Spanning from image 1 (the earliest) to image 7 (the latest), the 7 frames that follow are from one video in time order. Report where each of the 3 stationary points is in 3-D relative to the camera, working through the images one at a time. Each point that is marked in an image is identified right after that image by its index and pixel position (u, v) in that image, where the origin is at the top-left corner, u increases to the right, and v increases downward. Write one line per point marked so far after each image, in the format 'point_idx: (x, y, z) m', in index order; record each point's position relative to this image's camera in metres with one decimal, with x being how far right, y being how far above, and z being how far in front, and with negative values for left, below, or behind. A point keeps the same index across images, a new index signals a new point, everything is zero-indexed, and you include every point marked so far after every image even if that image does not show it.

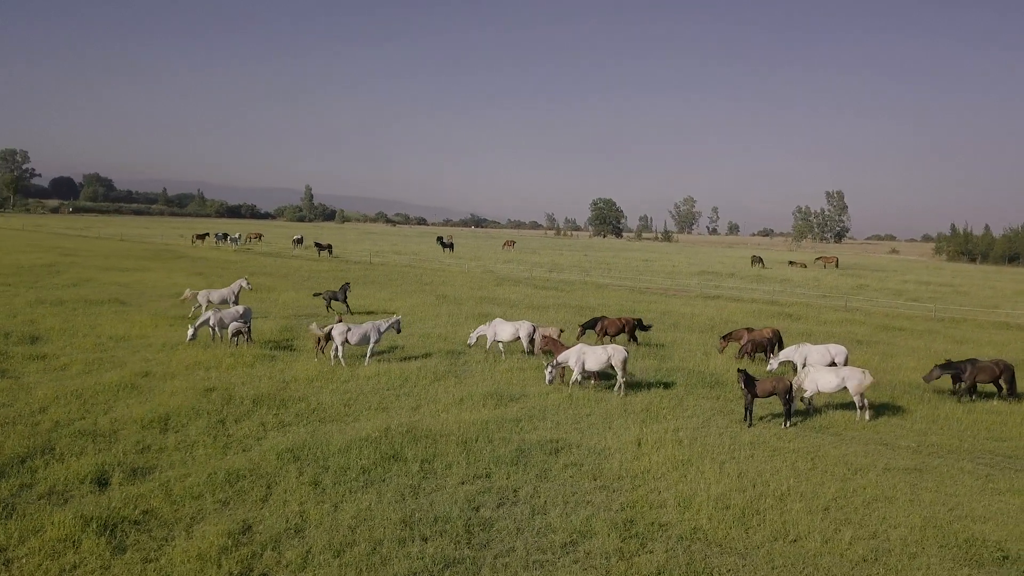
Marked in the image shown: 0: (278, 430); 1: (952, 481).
0: (-2.7, -1.6, +9.4) m
1: (+4.6, -2.0, +8.6) m
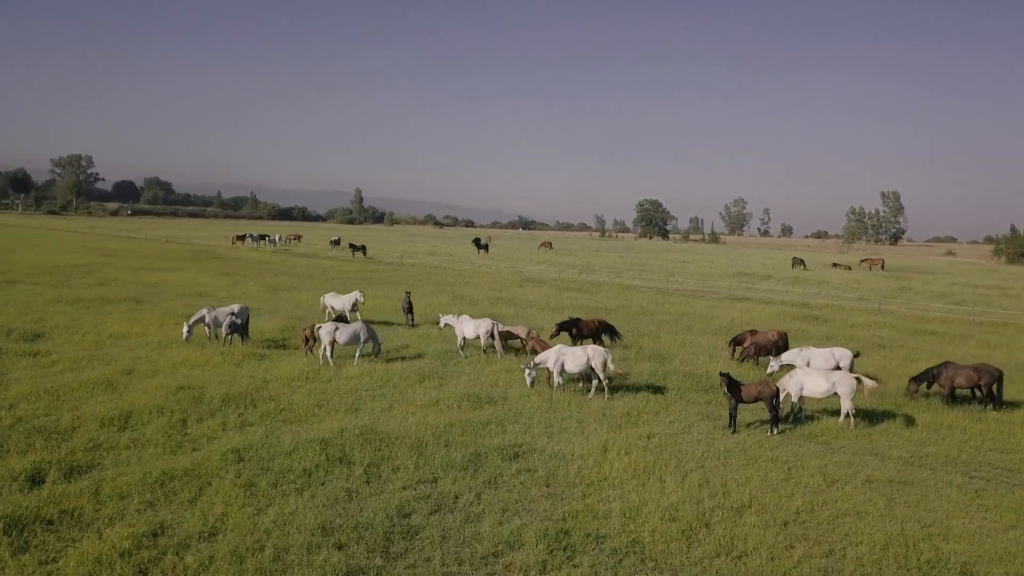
0: (-3.1, -1.6, +9.2) m
1: (+4.1, -2.0, +8.0) m
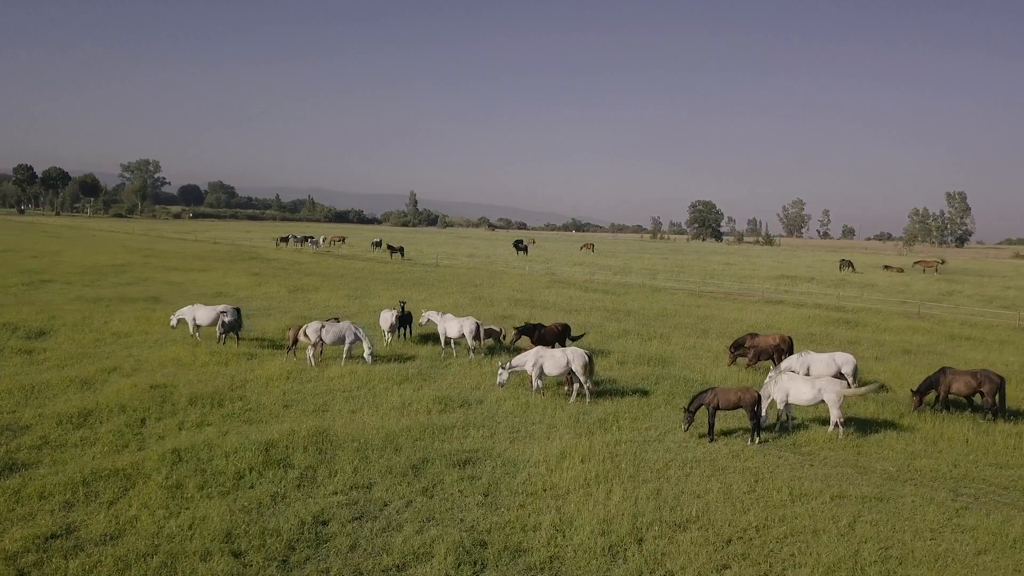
0: (-3.5, -1.6, +9.1) m
1: (+3.6, -2.0, +7.4) m
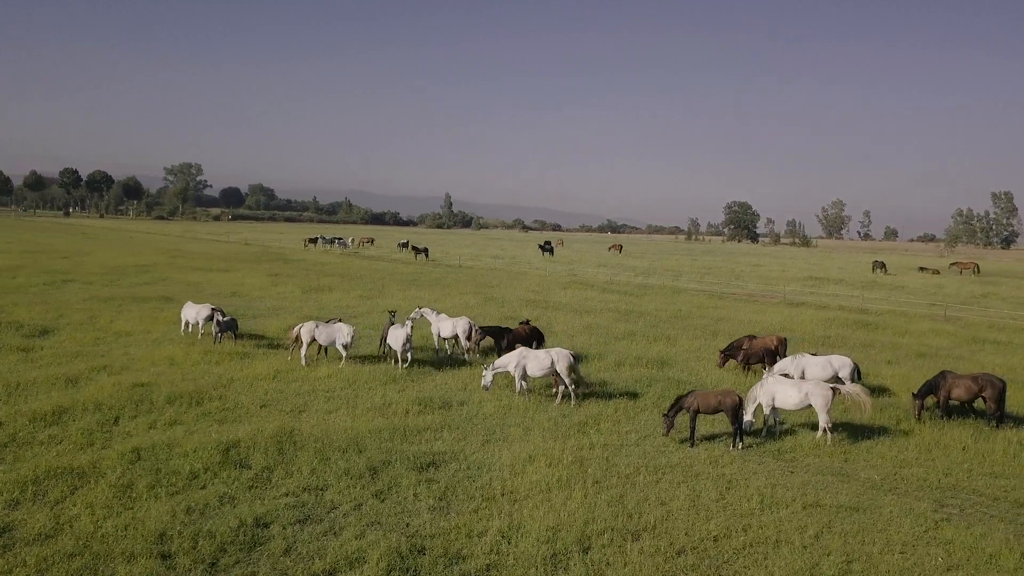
0: (-3.8, -1.5, +9.0) m
1: (+3.2, -2.0, +7.0) m
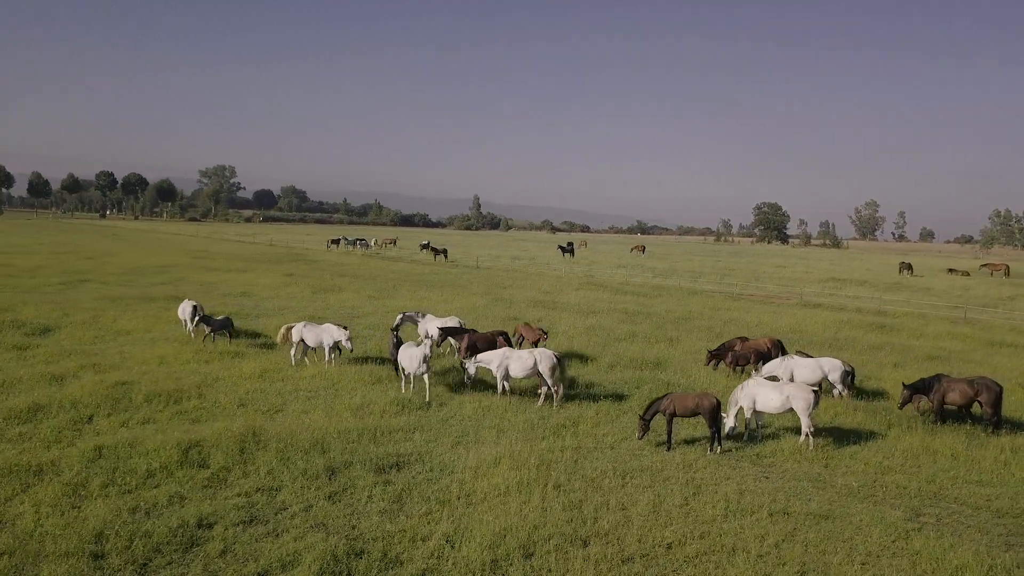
0: (-4.1, -1.5, +9.0) m
1: (+2.8, -2.0, +6.7) m
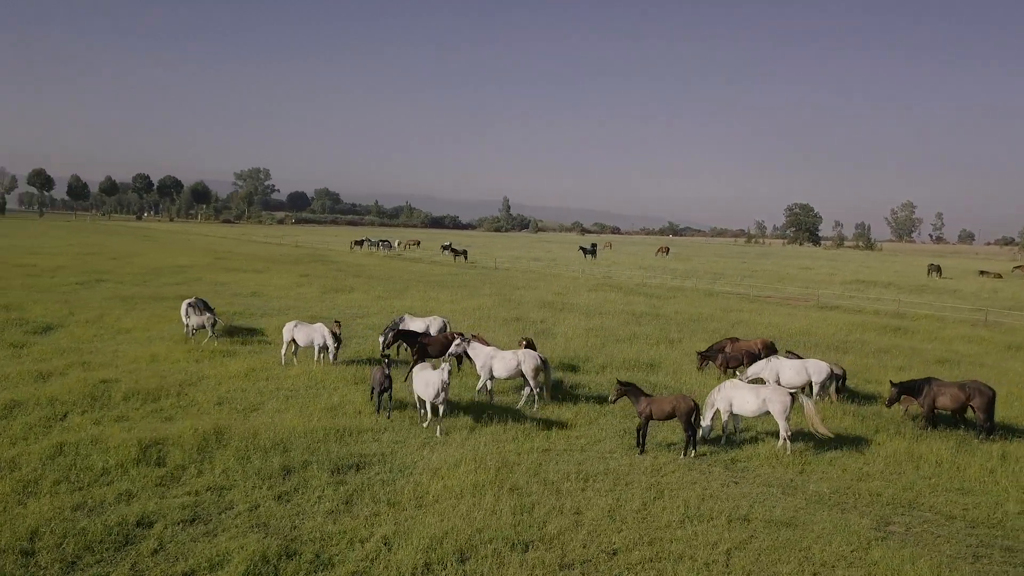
0: (-4.5, -1.5, +9.0) m
1: (+2.3, -2.0, +6.4) m
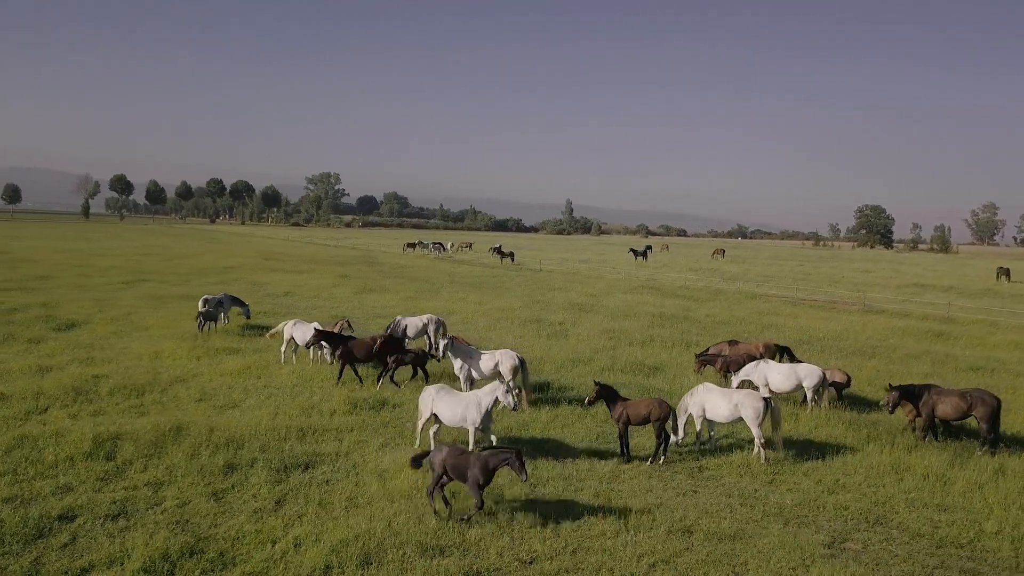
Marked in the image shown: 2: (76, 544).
0: (-4.8, -1.4, +9.2) m
1: (+1.7, -2.0, +6.0) m
2: (-3.1, -1.8, +5.8) m
